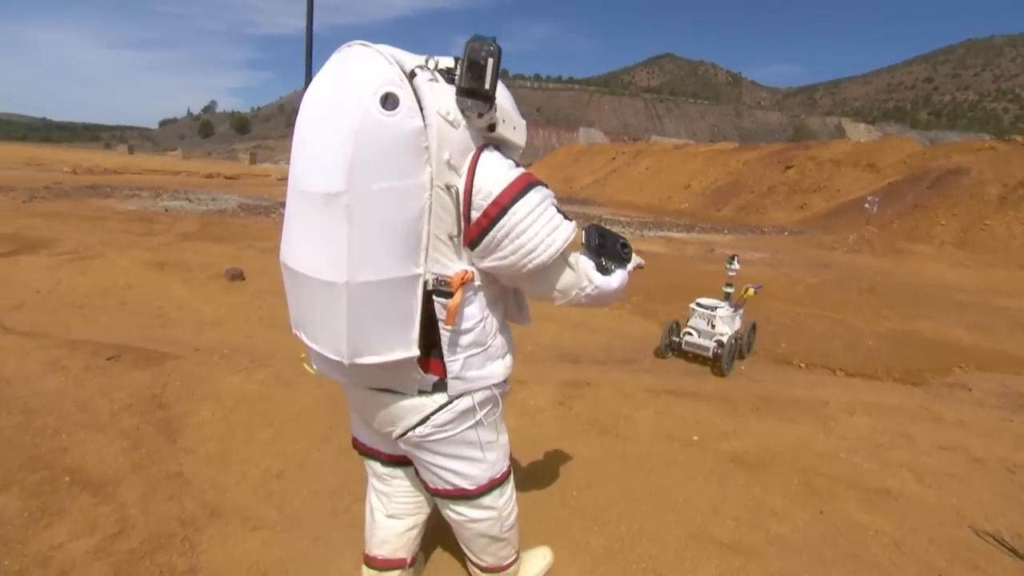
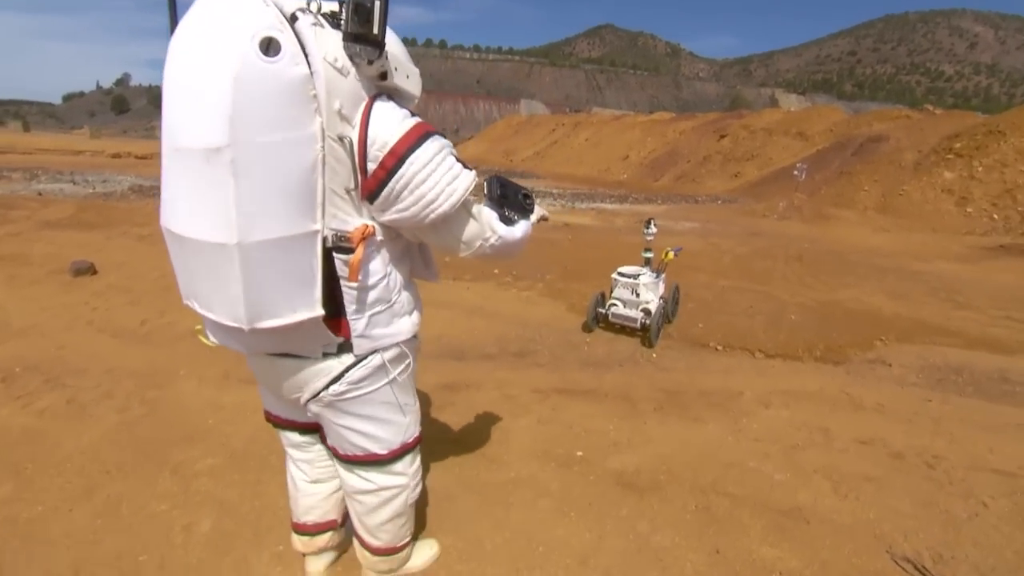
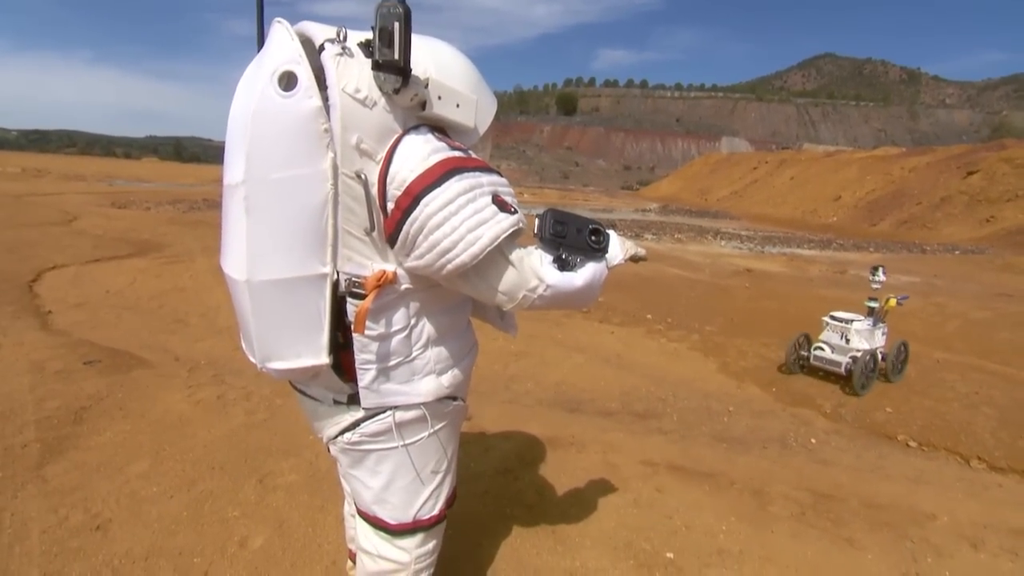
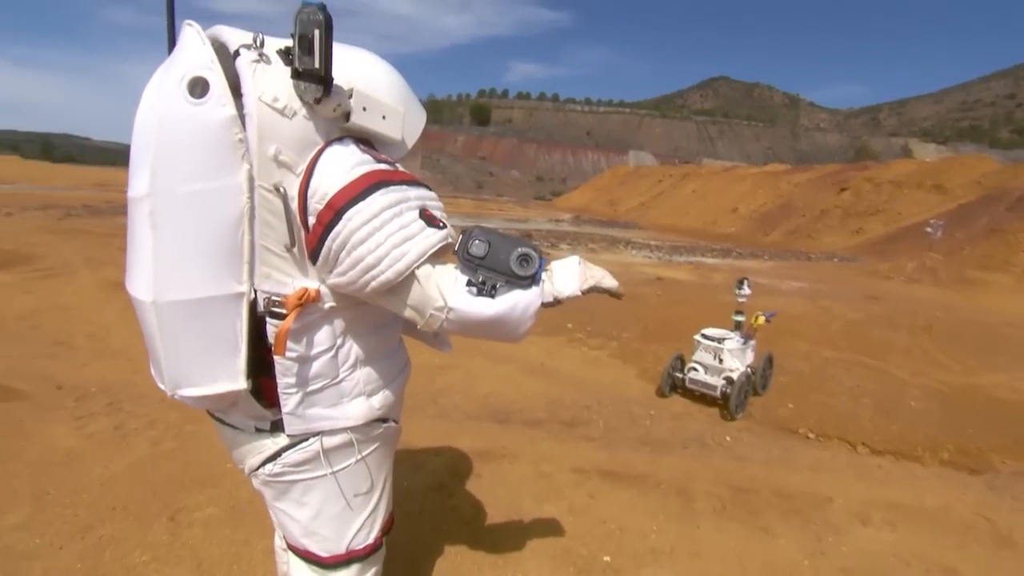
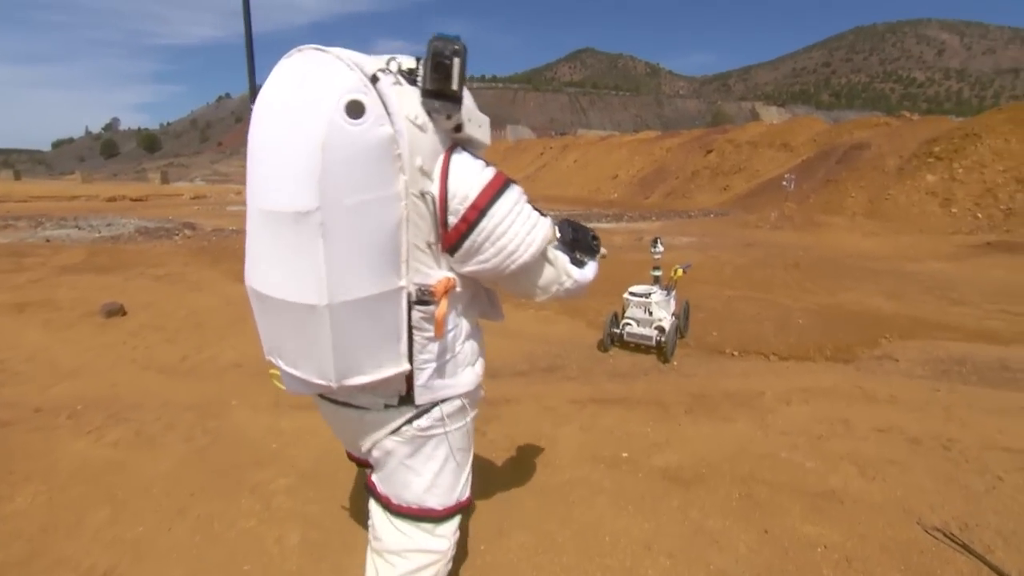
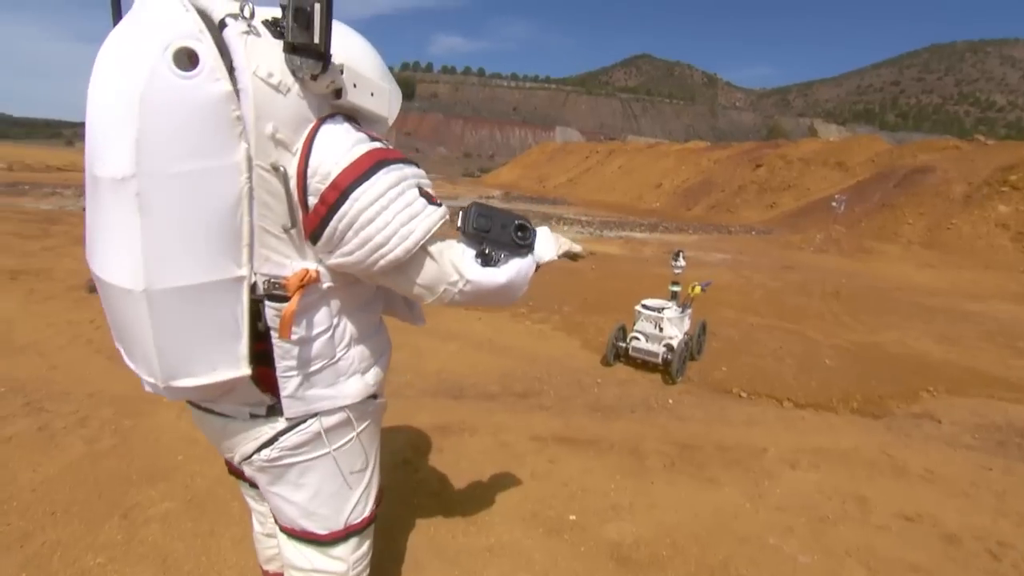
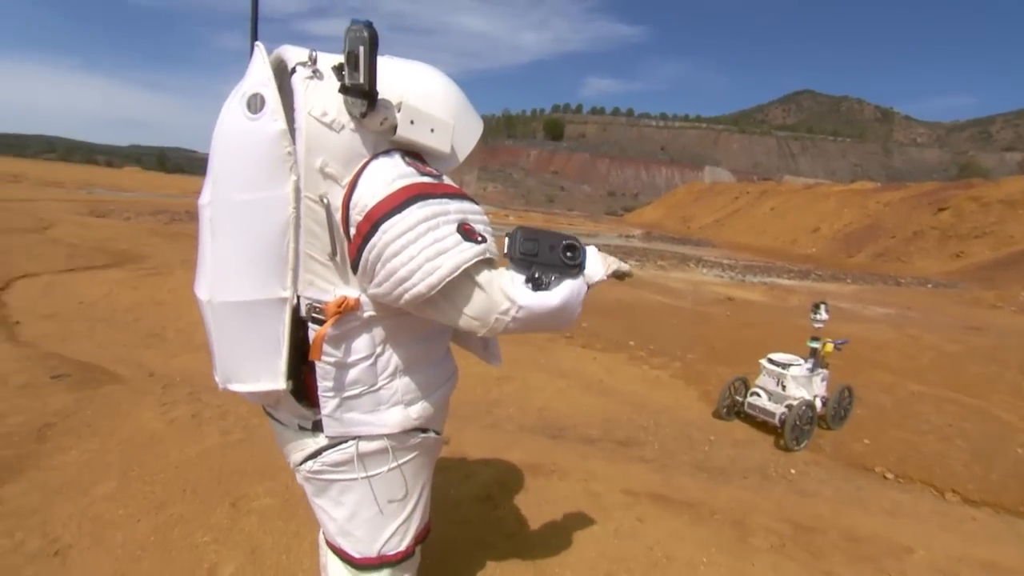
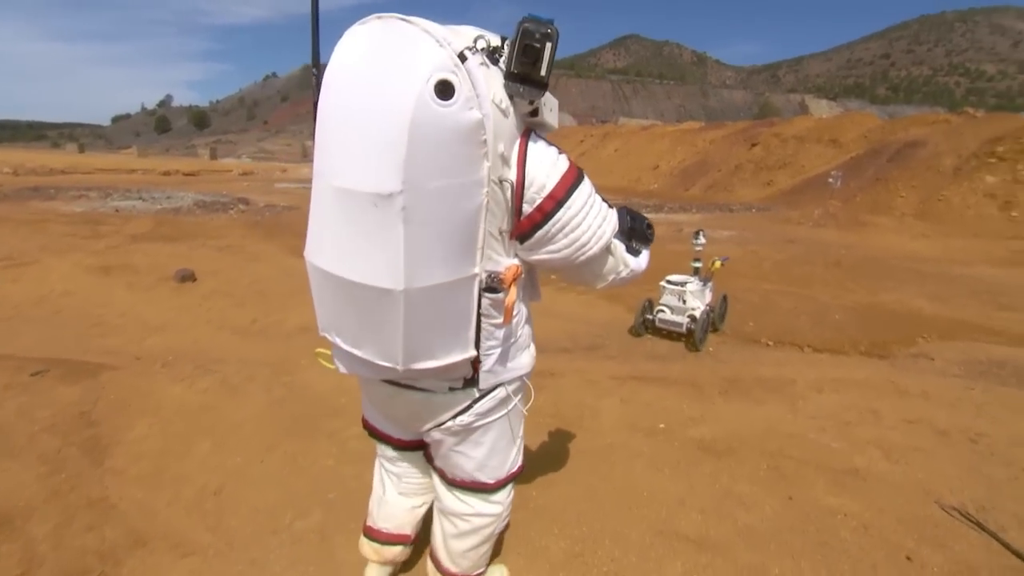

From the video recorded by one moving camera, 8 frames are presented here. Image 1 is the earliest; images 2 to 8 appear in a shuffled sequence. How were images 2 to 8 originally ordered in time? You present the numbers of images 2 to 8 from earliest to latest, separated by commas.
8, 5, 2, 6, 4, 7, 3
